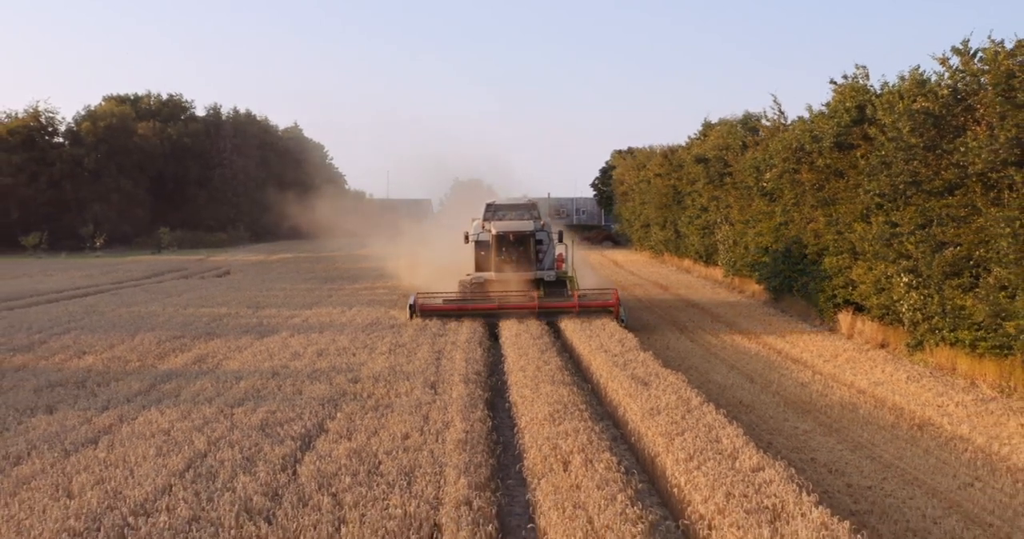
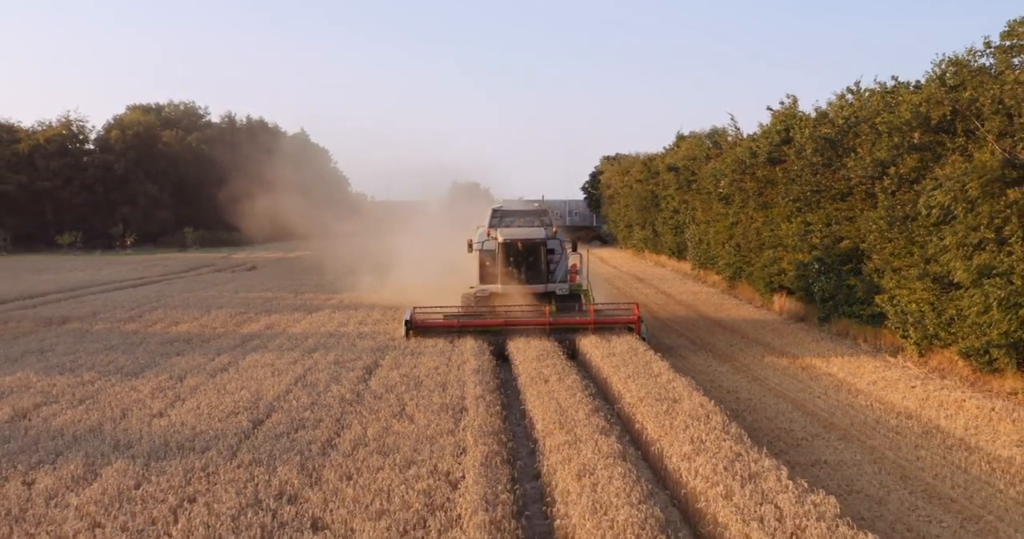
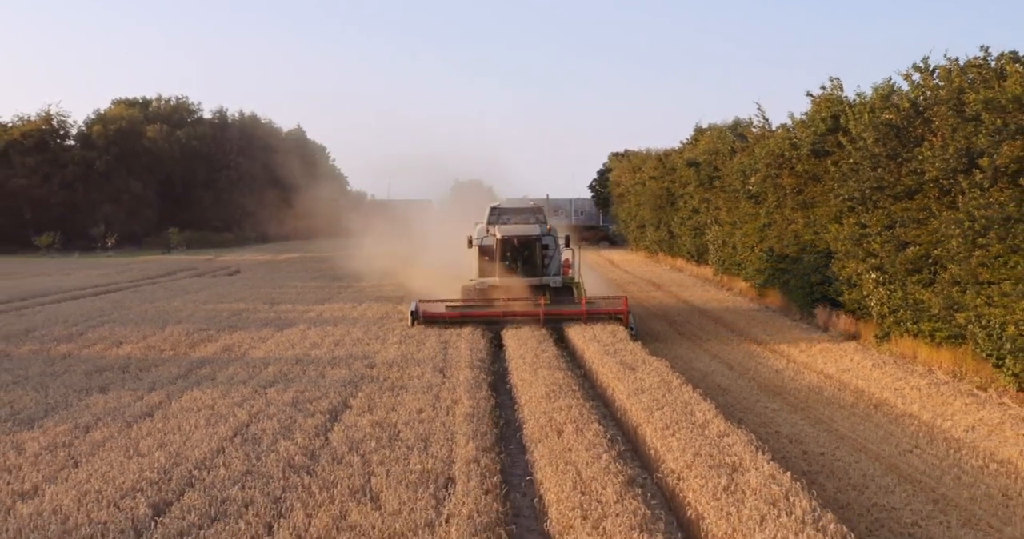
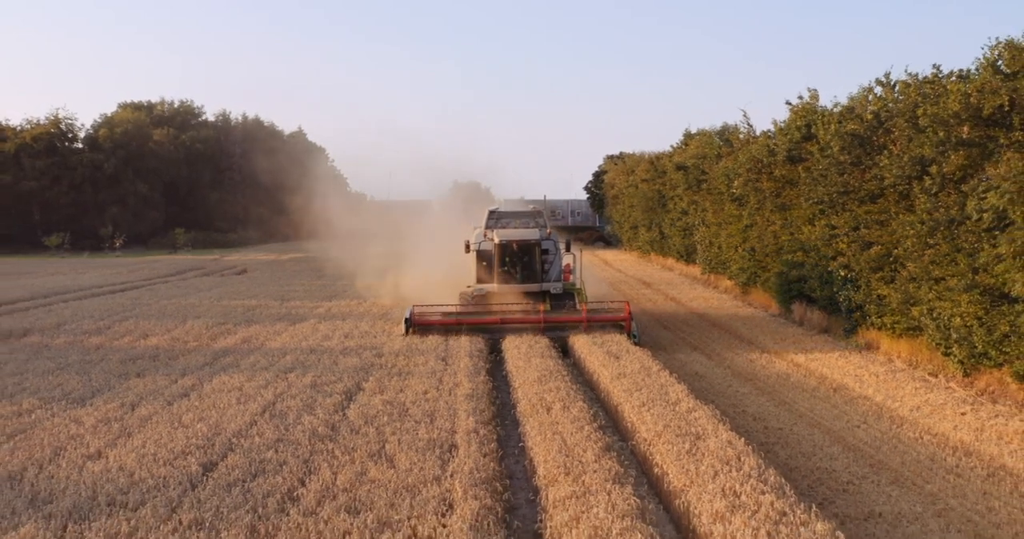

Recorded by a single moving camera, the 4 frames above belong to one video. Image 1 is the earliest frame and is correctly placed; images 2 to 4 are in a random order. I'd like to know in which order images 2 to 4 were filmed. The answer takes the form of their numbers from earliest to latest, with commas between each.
3, 4, 2
